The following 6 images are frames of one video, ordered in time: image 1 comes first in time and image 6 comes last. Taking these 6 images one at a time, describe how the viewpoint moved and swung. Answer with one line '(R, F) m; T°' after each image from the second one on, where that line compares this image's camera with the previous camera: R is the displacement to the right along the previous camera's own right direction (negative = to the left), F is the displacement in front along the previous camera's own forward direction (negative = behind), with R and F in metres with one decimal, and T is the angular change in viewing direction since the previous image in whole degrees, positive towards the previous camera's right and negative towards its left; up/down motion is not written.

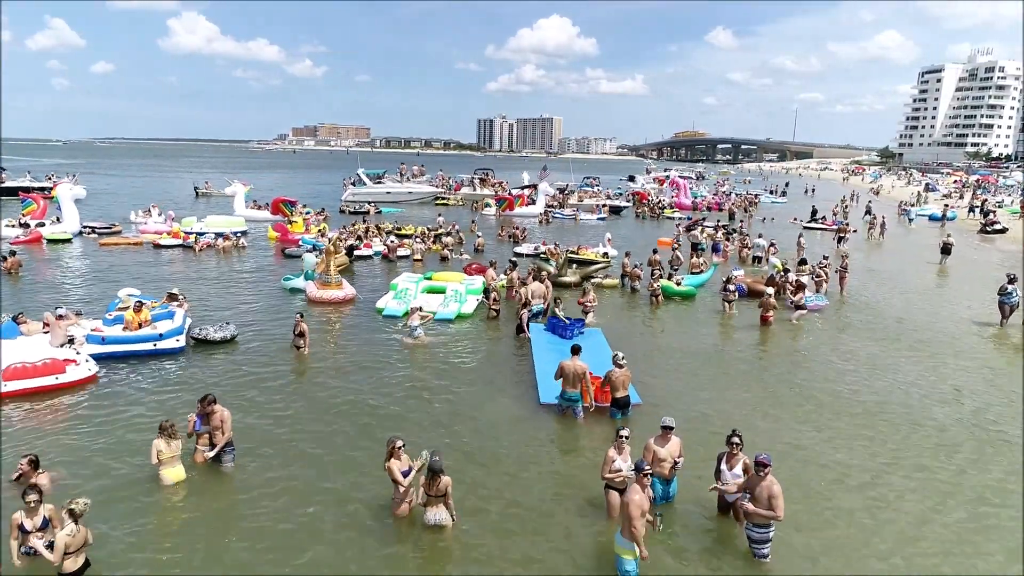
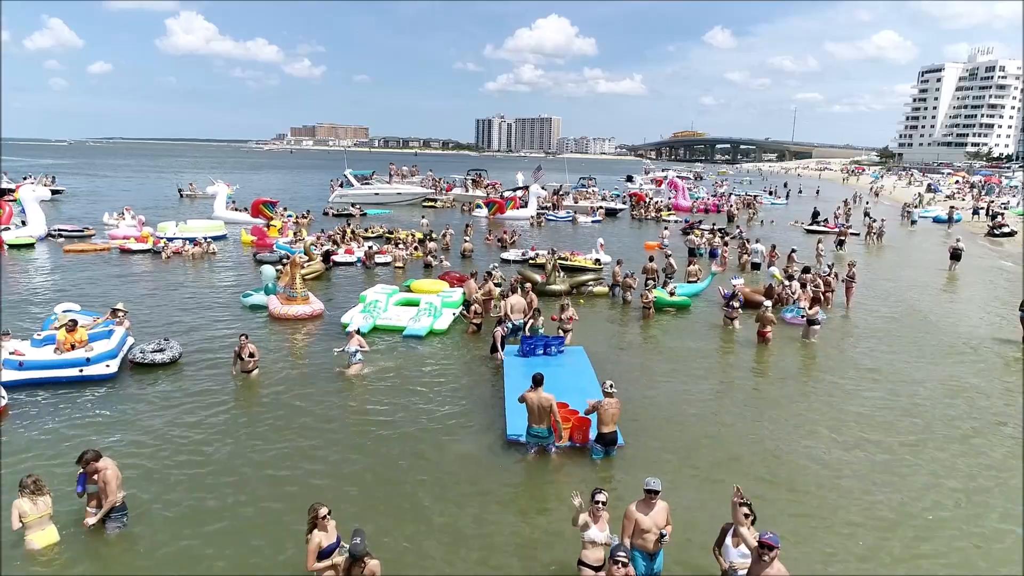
(+0.5, +1.5) m; 0°
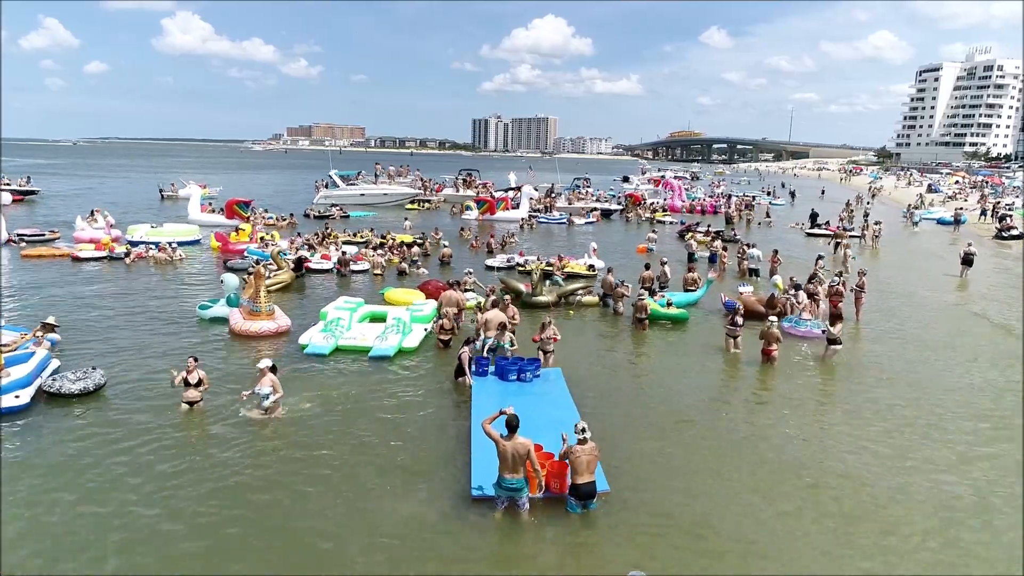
(+0.4, +1.7) m; 0°
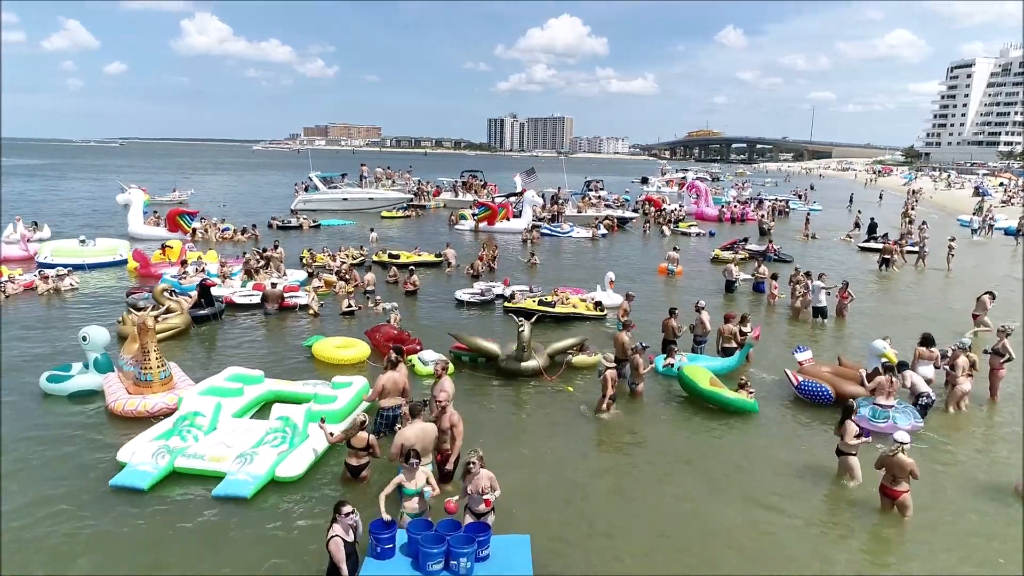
(+0.8, +6.0) m; -1°
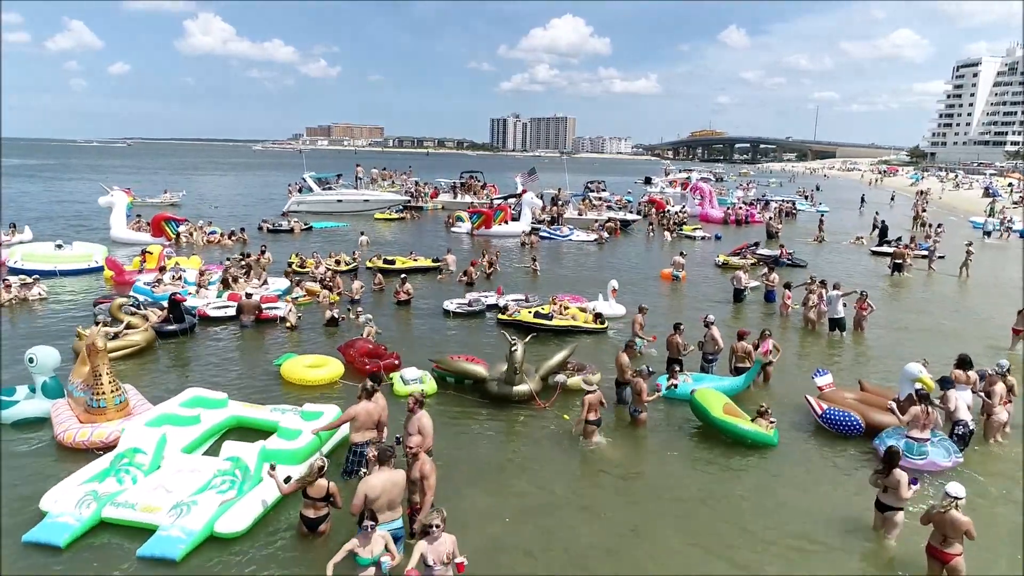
(+0.2, +1.3) m; 0°
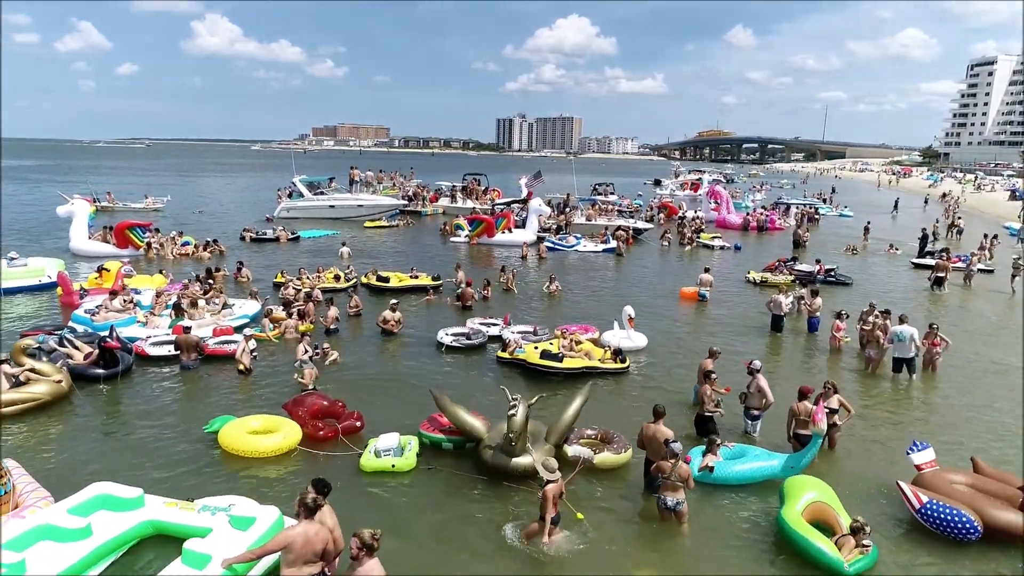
(+0.1, +2.8) m; 0°
